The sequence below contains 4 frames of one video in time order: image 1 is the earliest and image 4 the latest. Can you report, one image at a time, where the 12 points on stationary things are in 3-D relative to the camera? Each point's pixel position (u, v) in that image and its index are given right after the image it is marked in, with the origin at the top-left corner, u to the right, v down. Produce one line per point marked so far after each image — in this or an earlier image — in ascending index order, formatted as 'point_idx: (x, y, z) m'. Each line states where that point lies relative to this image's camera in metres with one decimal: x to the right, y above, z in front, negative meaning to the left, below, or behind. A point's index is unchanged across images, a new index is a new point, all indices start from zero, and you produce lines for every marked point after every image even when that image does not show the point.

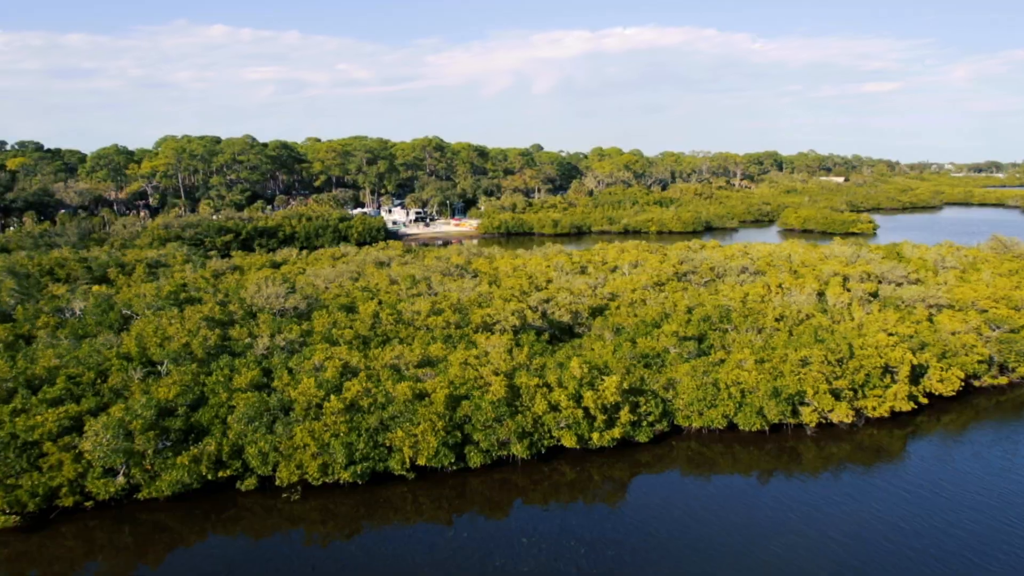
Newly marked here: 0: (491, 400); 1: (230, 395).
0: (-0.5, -2.6, +19.6) m
1: (-6.5, -2.5, +19.6) m
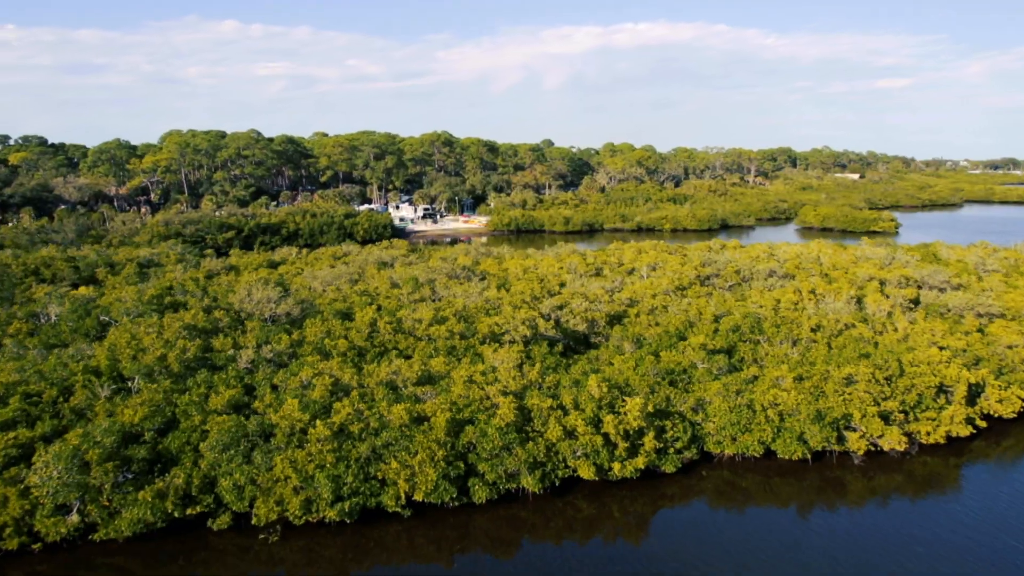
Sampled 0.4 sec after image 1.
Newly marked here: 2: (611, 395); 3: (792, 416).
0: (-0.3, -2.8, +17.4) m
1: (-6.3, -2.7, +17.3) m
2: (+2.2, -2.4, +18.9) m
3: (+6.3, -2.9, +19.1) m
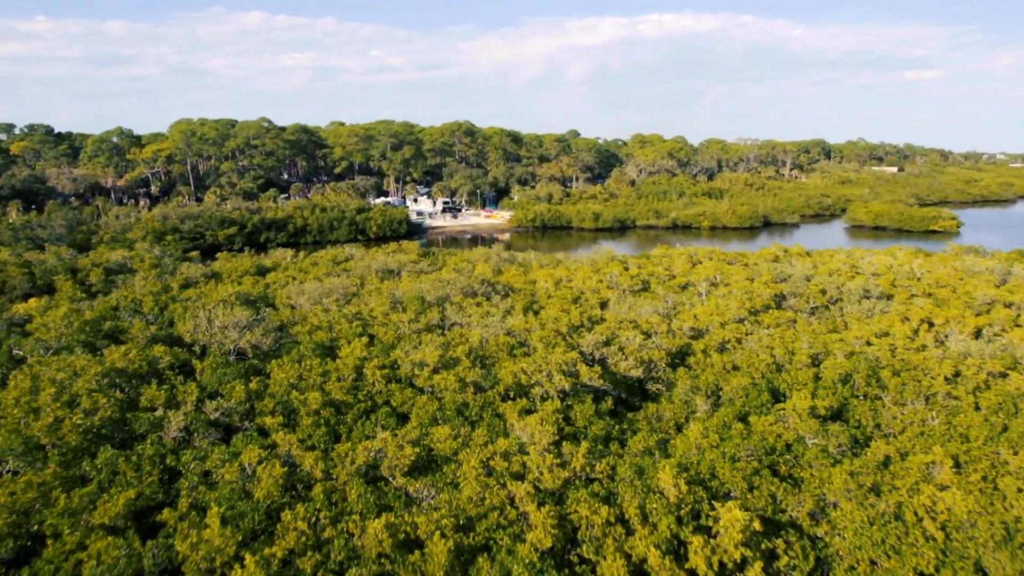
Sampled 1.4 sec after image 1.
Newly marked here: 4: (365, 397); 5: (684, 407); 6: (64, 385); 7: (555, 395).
0: (+0.2, -3.6, +11.3) m
1: (-5.8, -3.4, +11.5) m
2: (+2.7, -3.2, +12.8) m
3: (+6.9, -3.7, +12.9) m
4: (-3.0, -2.2, +17.2) m
5: (+3.6, -2.5, +17.6) m
6: (-8.8, -1.9, +16.6) m
7: (+0.8, -2.1, +17.0) m
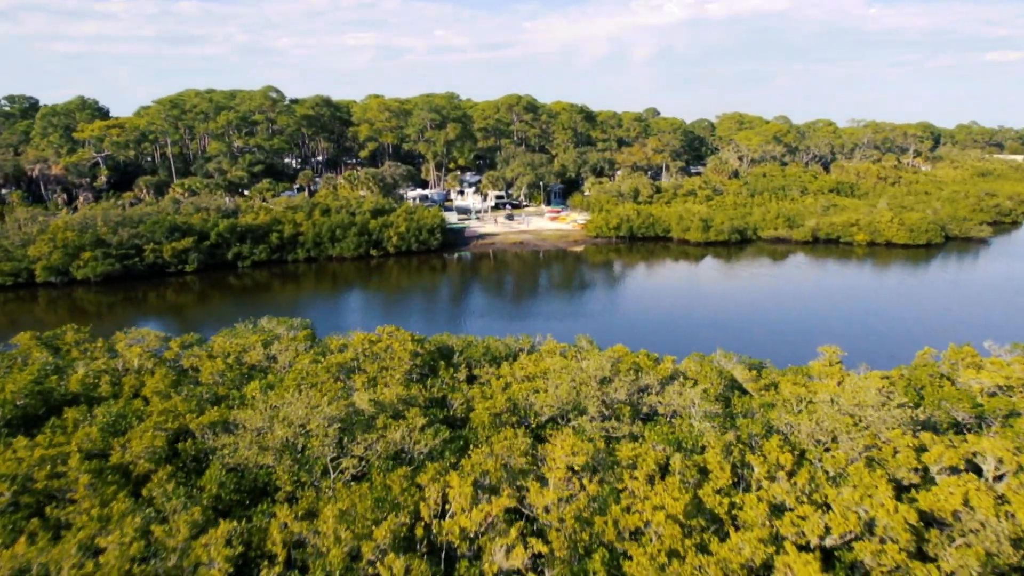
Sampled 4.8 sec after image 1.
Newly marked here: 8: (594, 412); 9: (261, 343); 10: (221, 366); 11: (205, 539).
0: (+0.5, -7.4, -10.4) m
1: (-5.5, -7.1, -9.8) m
2: (+3.2, -7.0, -9.0) m
3: (+7.3, -7.6, -9.2) m
4: (-2.2, -5.8, -4.3) m
5: (+4.4, -6.2, -4.3) m
6: (-8.0, -5.4, -4.5) m
7: (+1.6, -5.8, -4.7) m
8: (+1.4, -2.0, +13.8) m
9: (-5.6, -1.2, +18.8) m
10: (-5.9, -1.6, +17.1) m
11: (-3.8, -2.9, +10.2) m
